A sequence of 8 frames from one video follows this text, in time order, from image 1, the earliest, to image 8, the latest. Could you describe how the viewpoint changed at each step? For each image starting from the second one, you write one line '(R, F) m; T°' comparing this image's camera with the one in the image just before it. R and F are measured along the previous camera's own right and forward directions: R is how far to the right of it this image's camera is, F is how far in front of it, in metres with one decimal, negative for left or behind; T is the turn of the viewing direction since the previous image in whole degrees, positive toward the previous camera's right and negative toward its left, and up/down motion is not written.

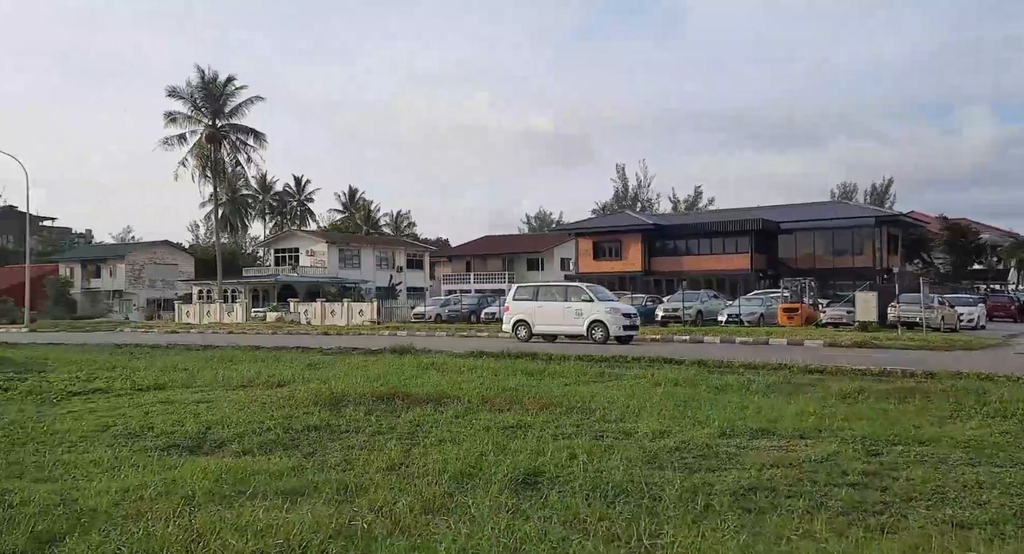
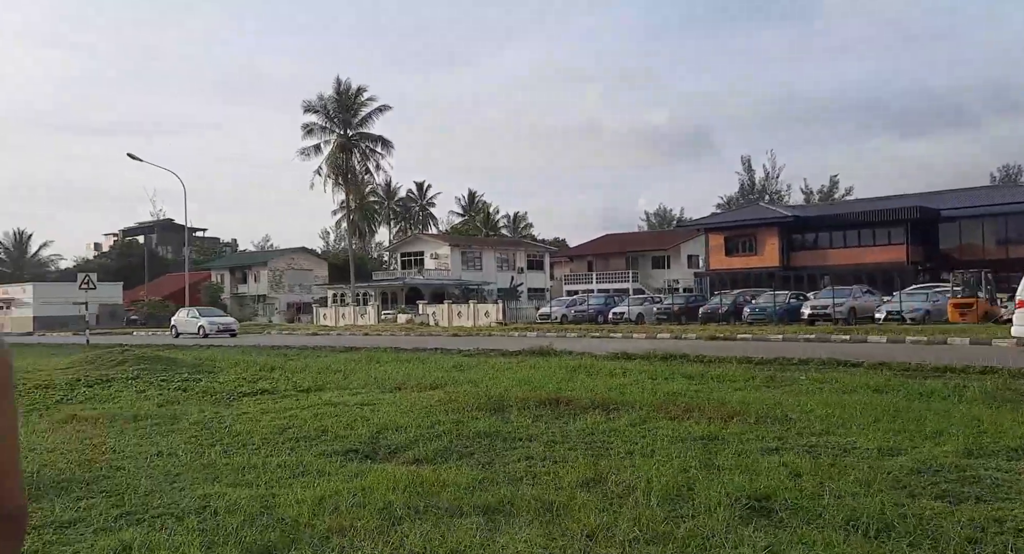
(-0.4, +0.2) m; -9°
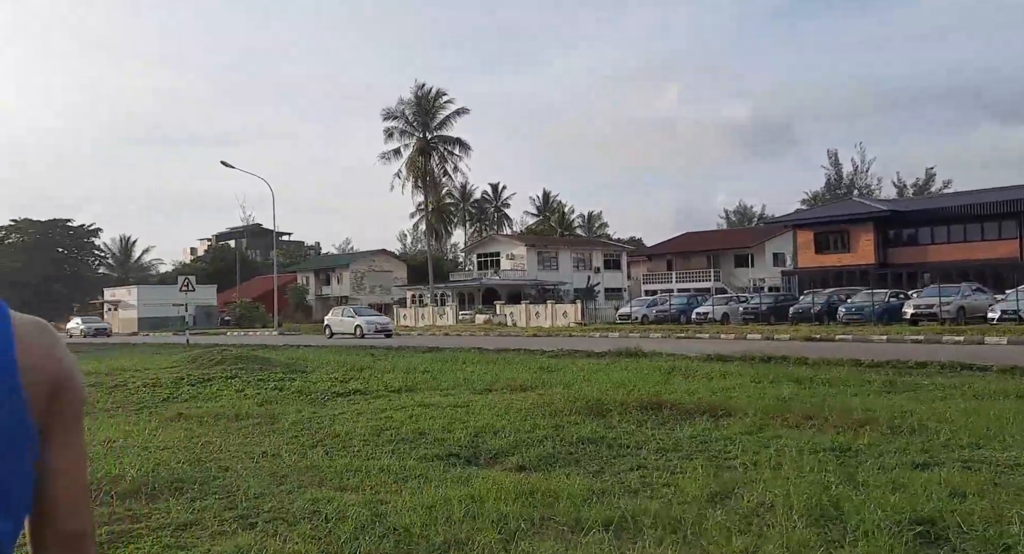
(-0.2, +0.2) m; -6°
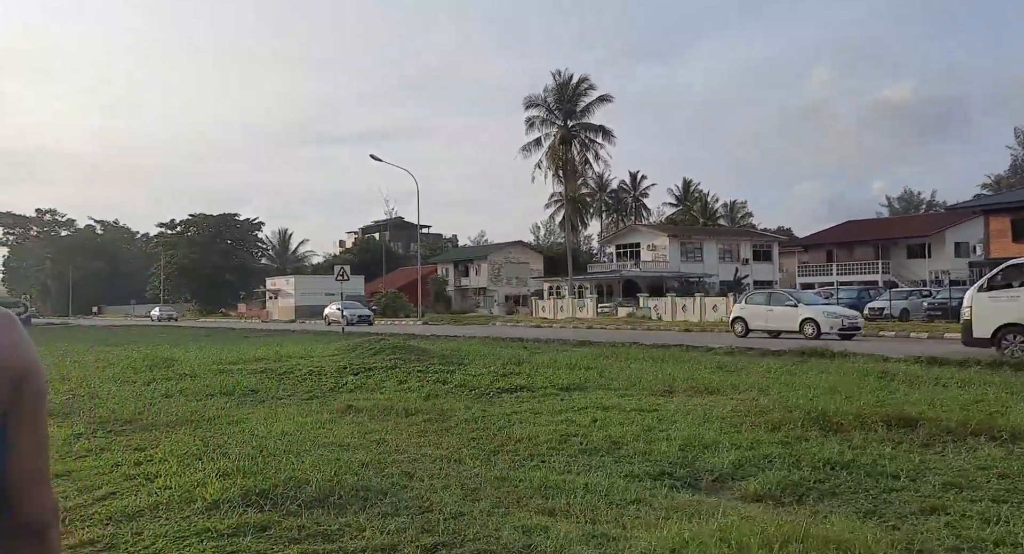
(-0.6, +0.8) m; -10°
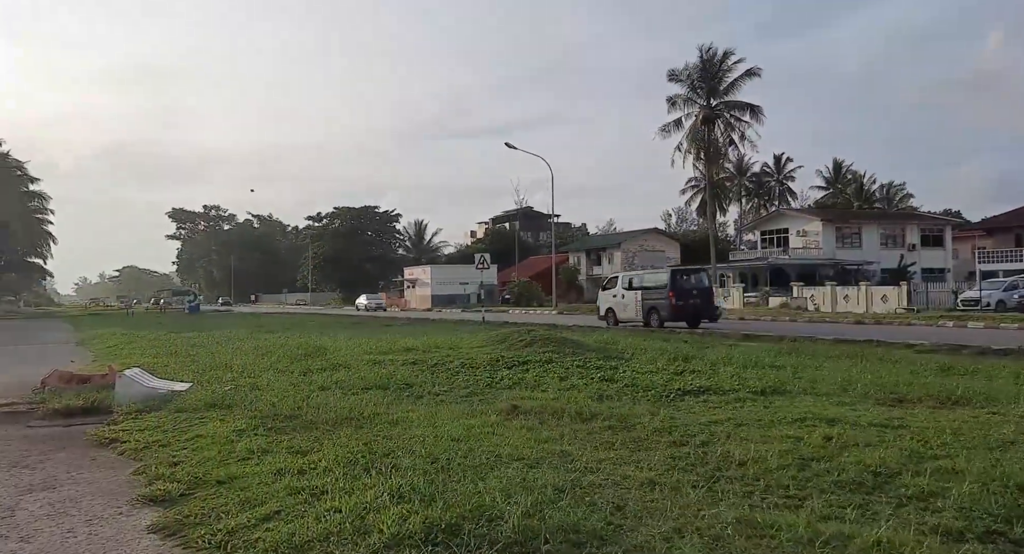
(-0.6, +1.2) m; -10°
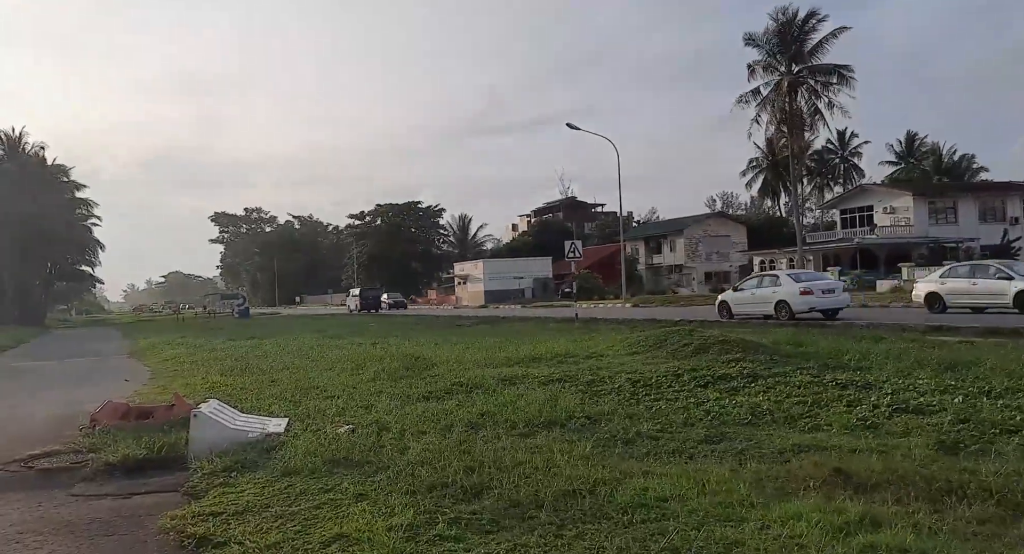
(-2.0, +3.4) m; -3°
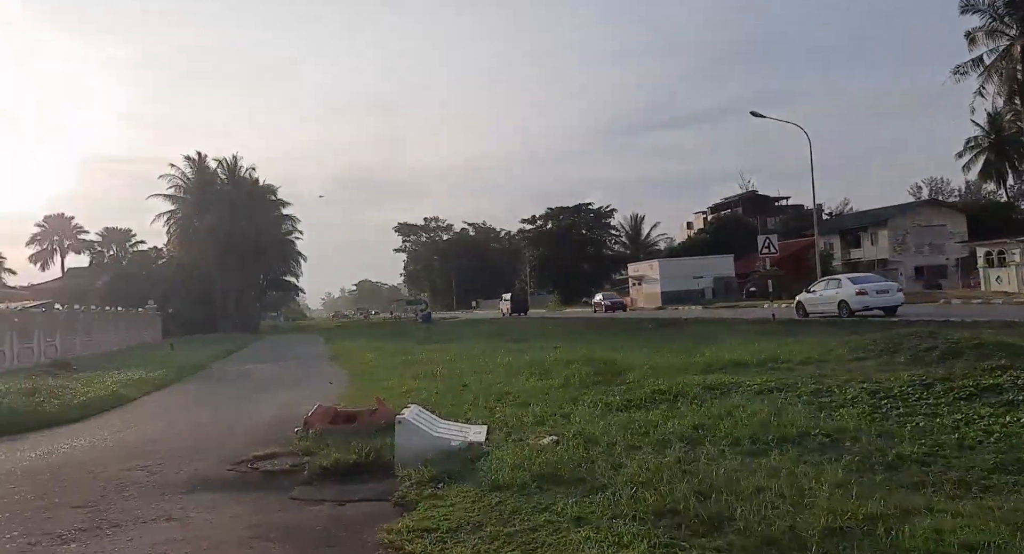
(-0.4, +0.7) m; -12°
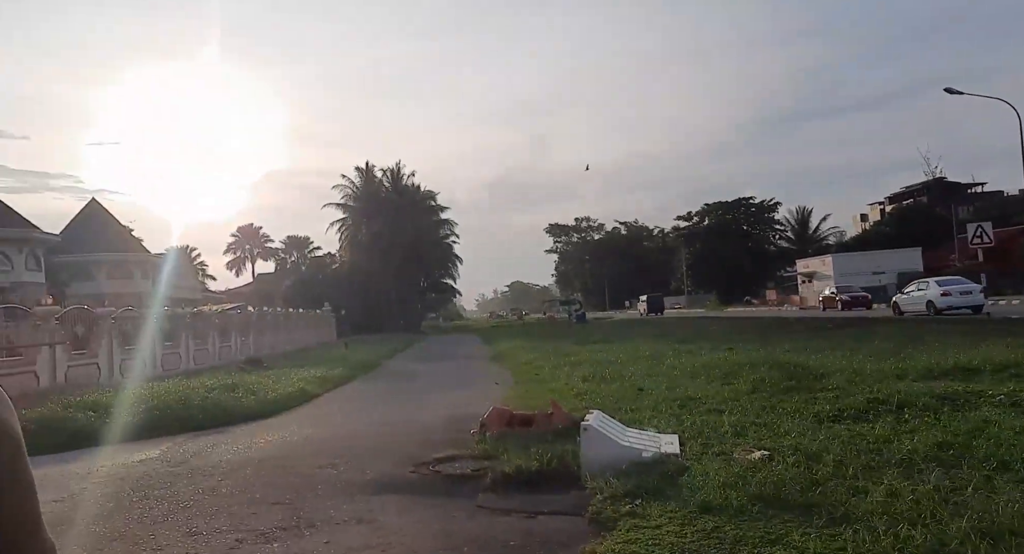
(-0.5, +0.7) m; -11°
